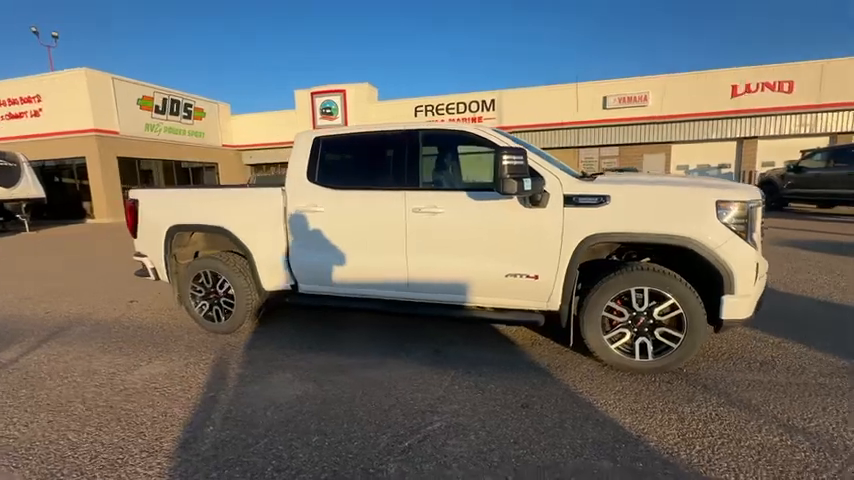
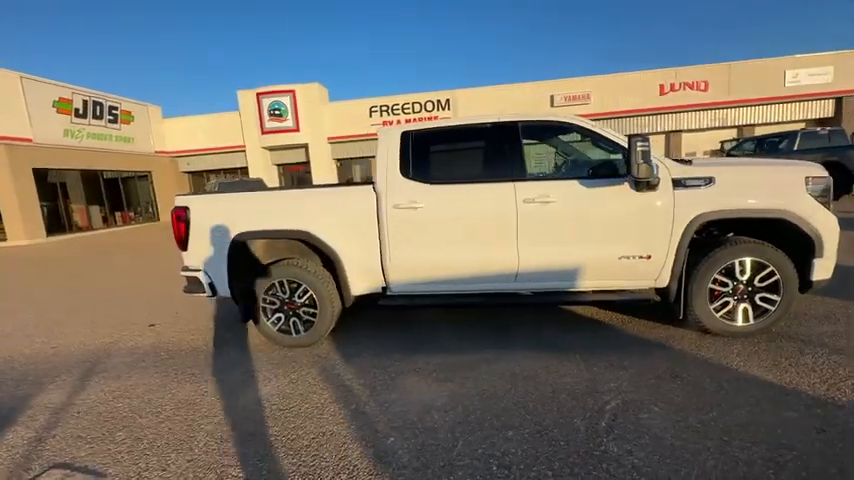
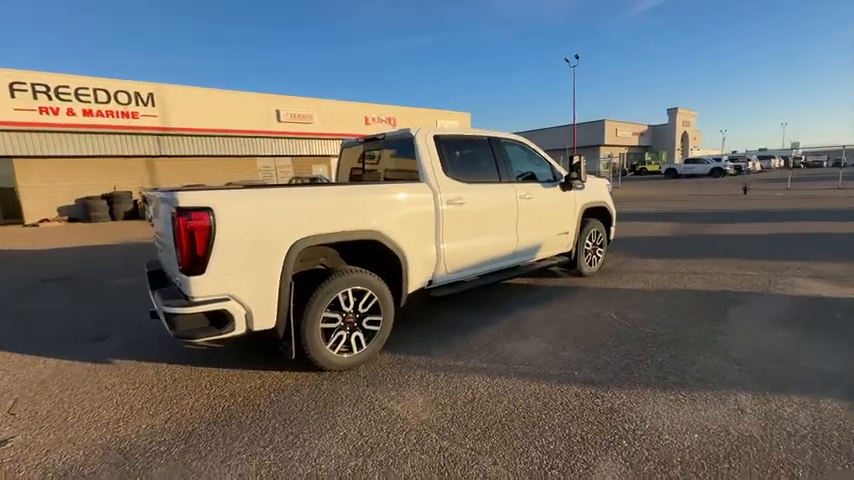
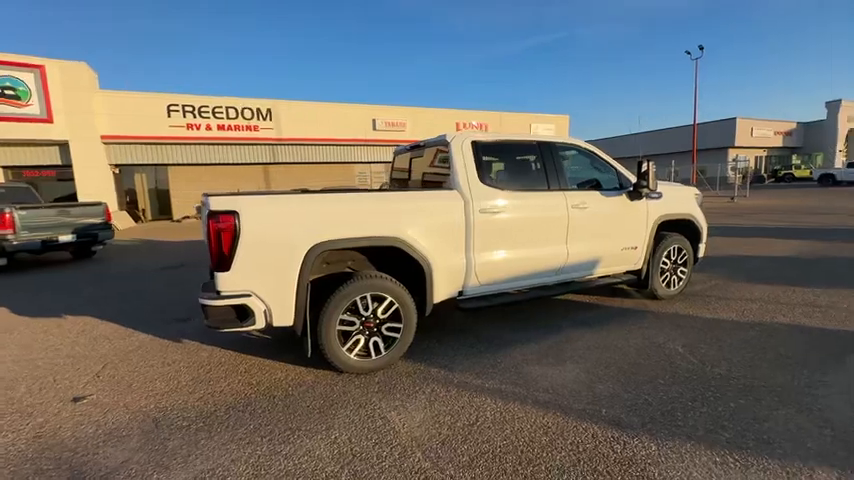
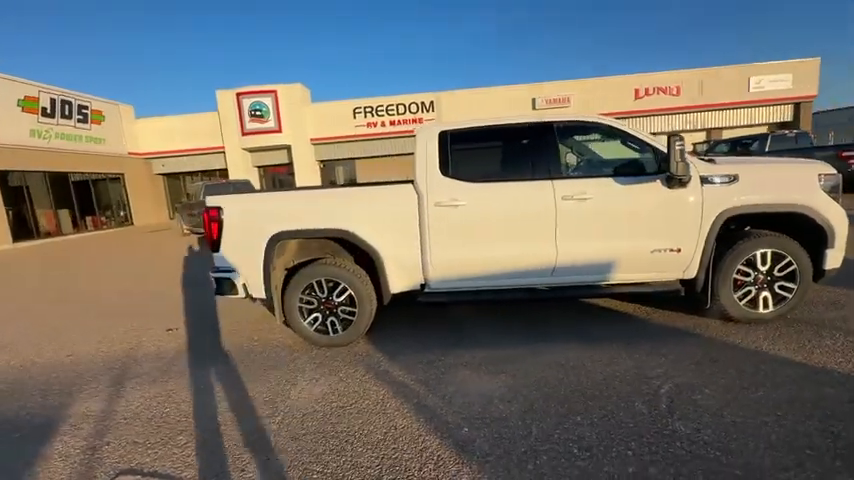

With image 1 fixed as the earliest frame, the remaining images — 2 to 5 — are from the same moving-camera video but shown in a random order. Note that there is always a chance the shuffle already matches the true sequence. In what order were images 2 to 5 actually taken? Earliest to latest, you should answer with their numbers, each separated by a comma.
2, 5, 4, 3
